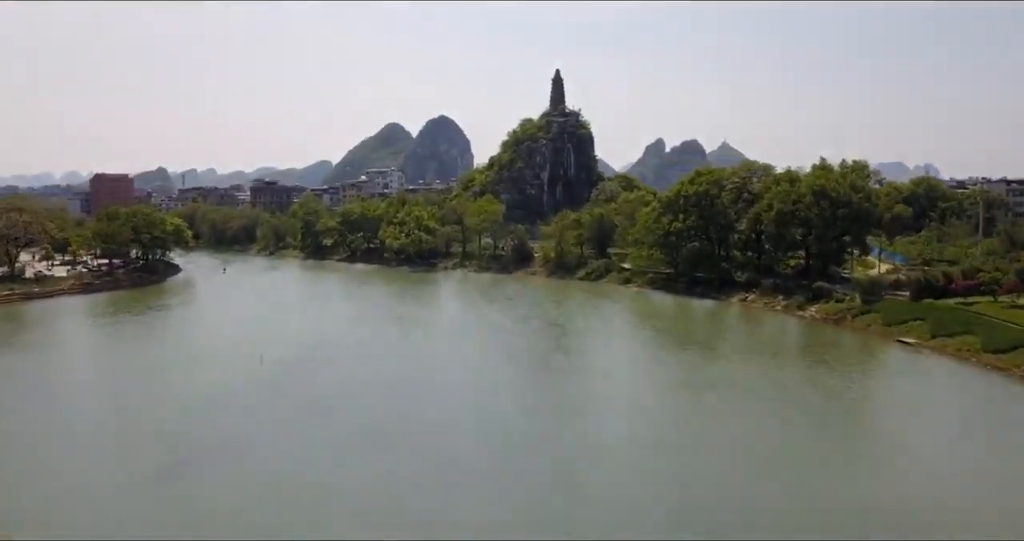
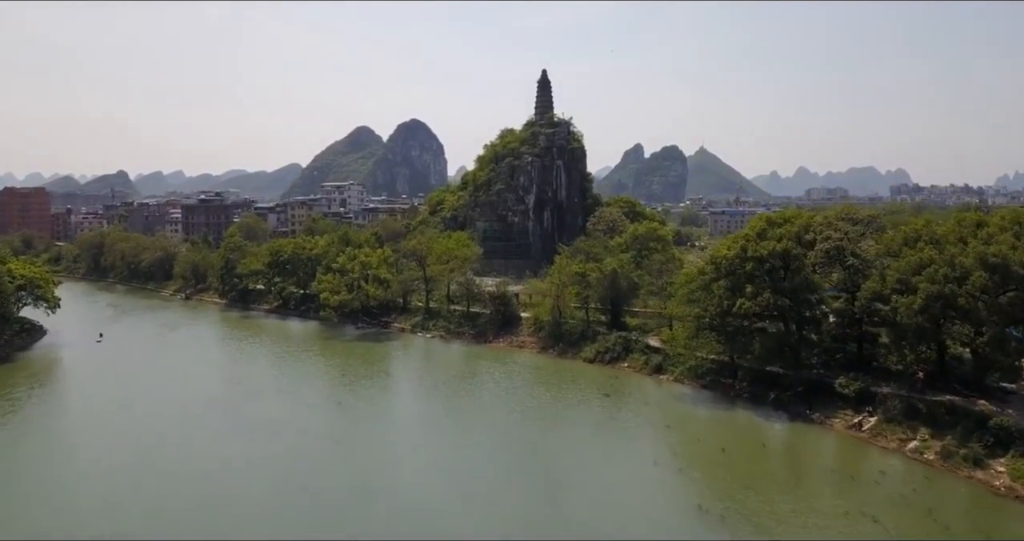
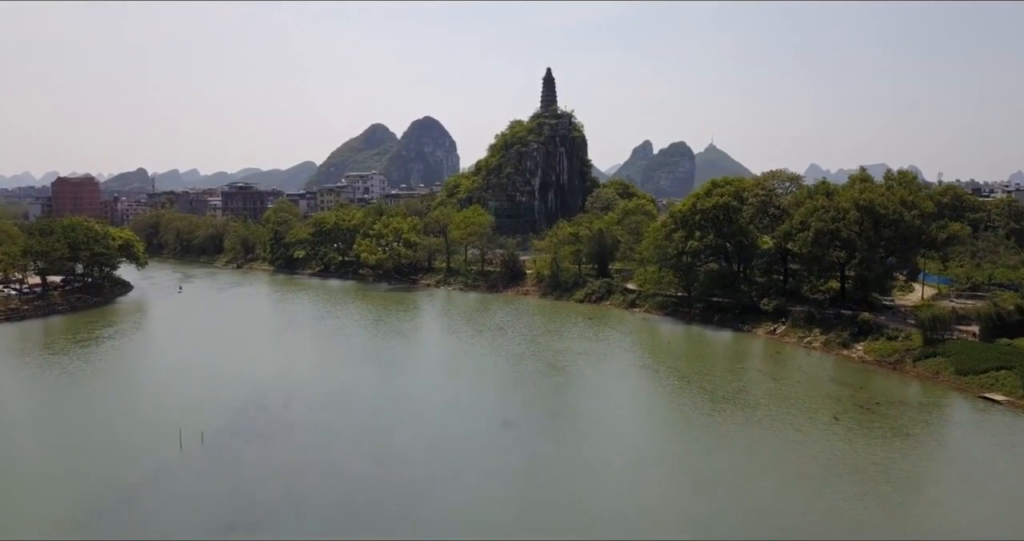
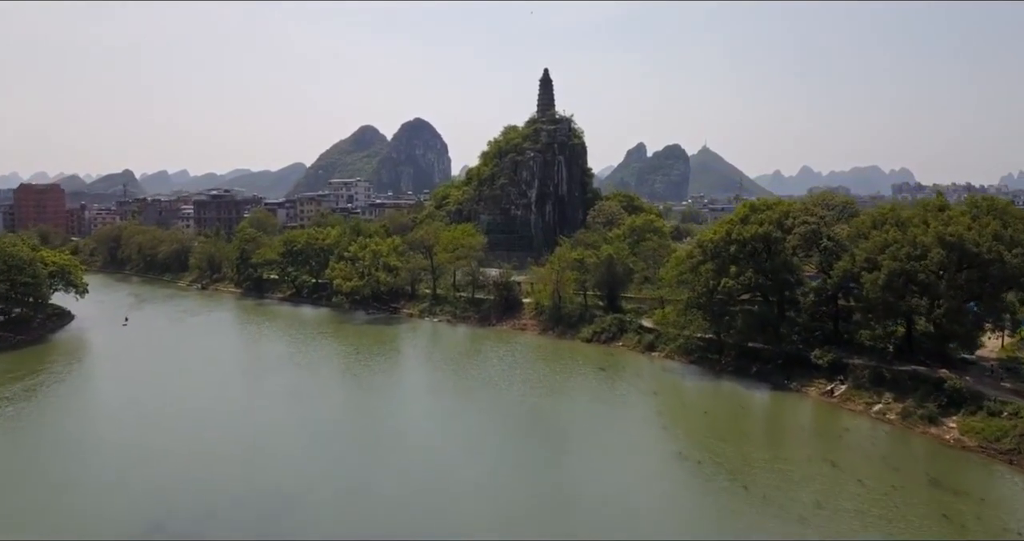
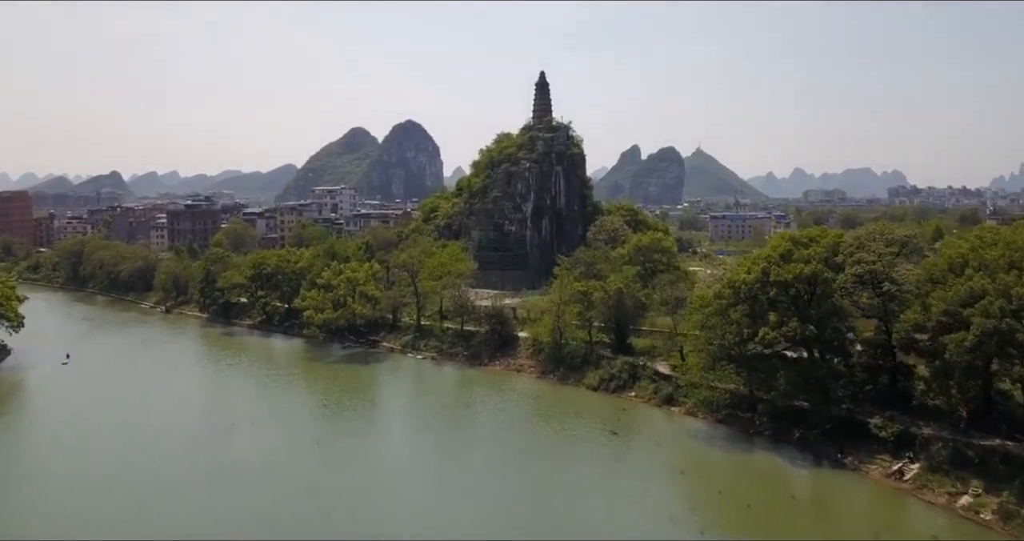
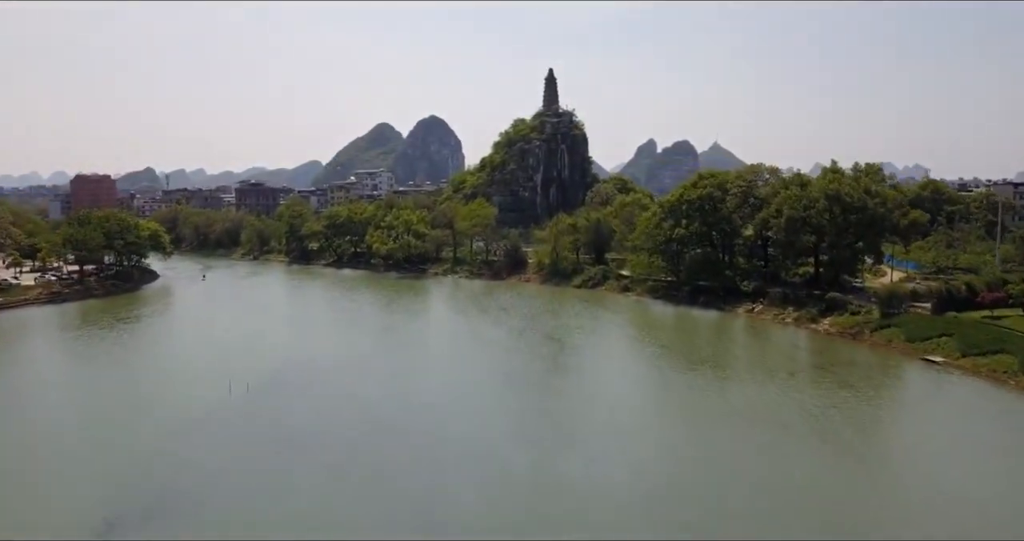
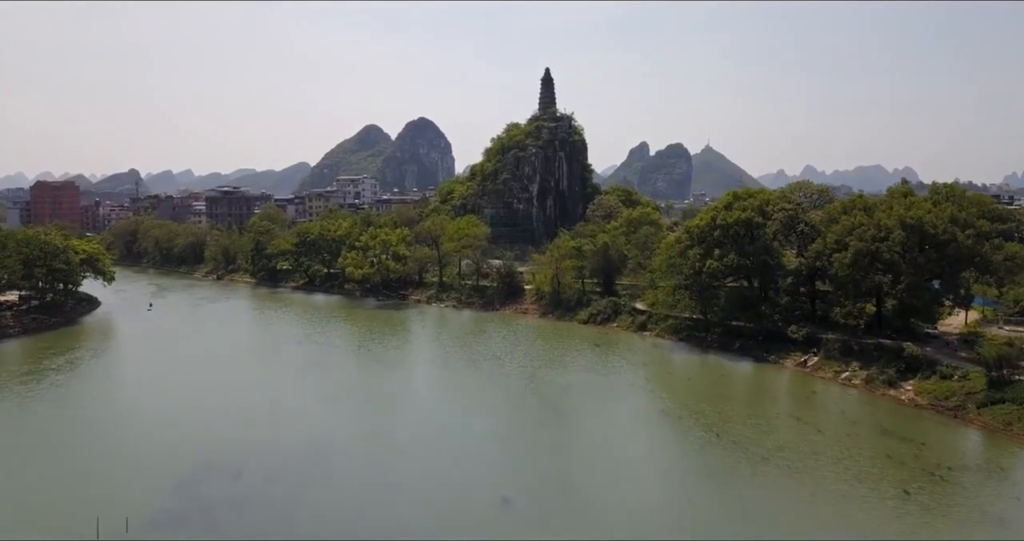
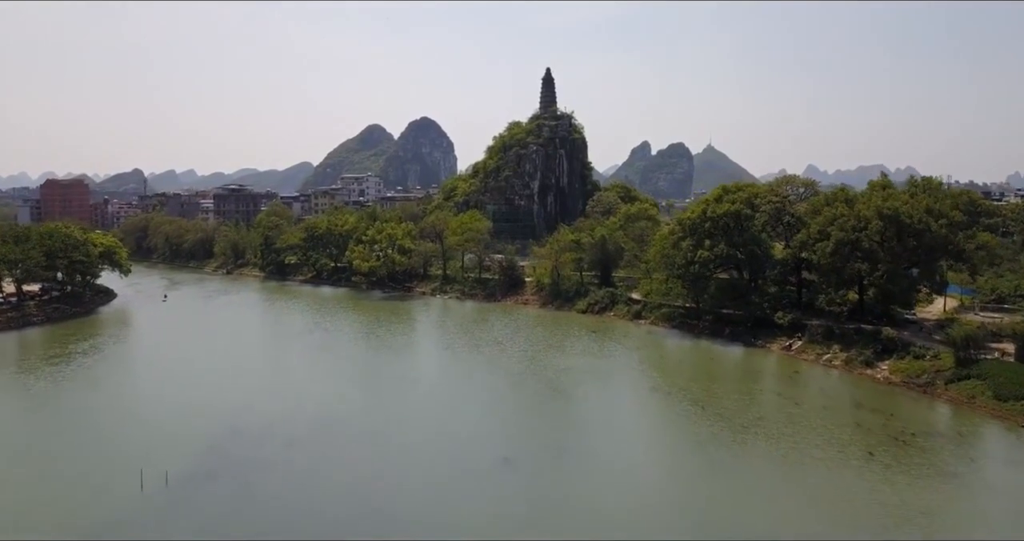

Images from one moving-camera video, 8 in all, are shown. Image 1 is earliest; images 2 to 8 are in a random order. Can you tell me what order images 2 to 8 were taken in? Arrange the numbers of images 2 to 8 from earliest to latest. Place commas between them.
6, 3, 8, 7, 4, 2, 5
